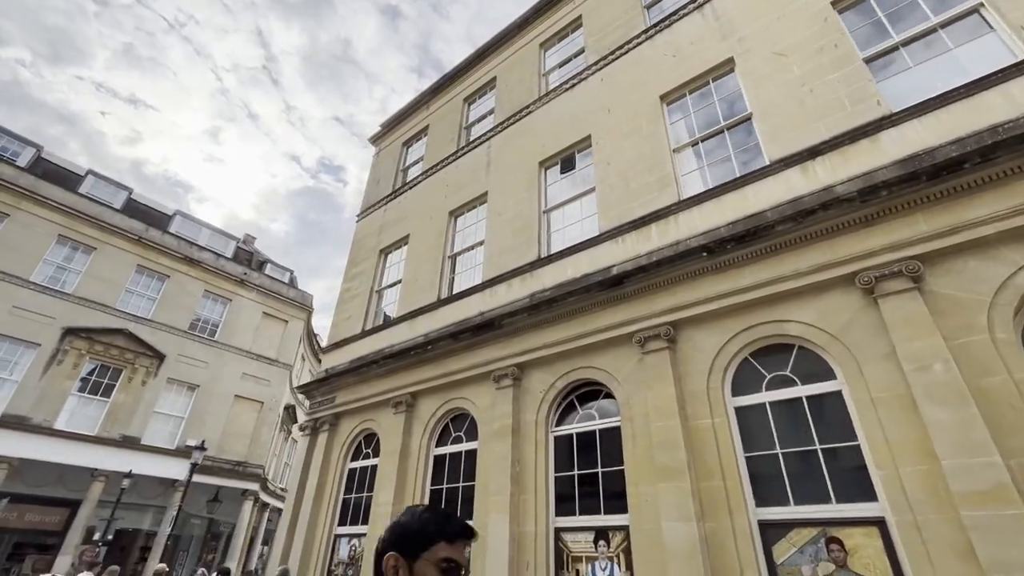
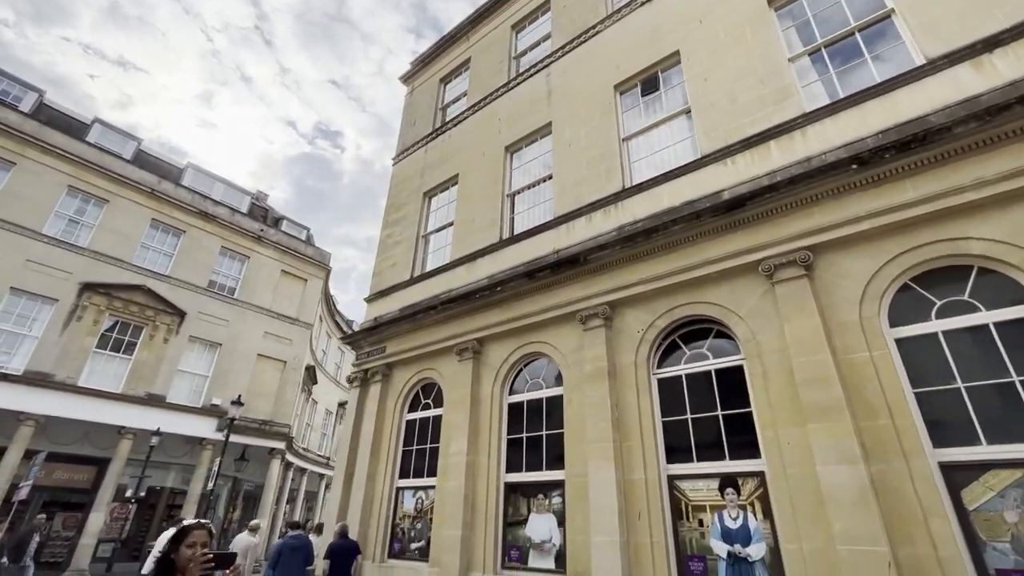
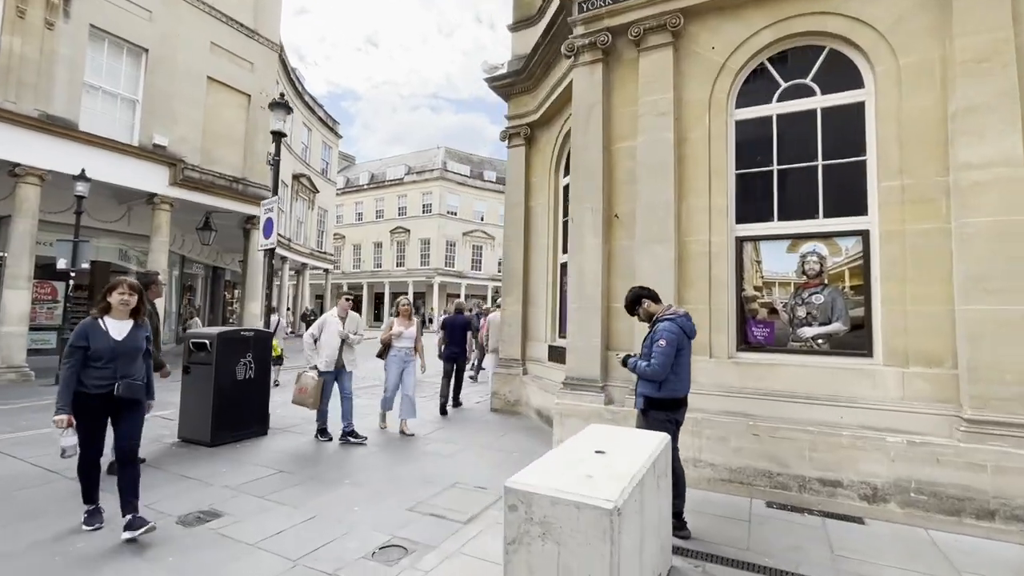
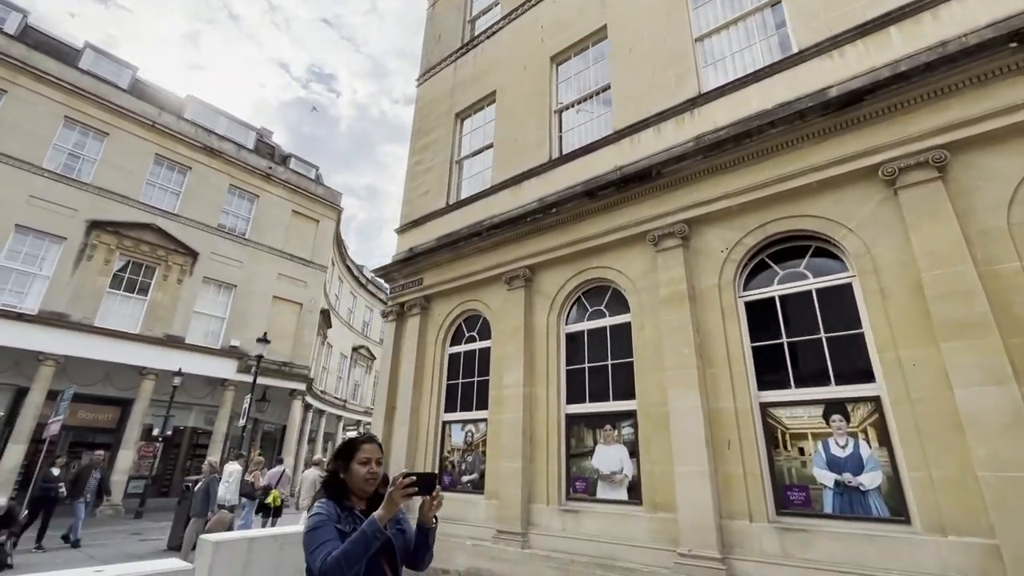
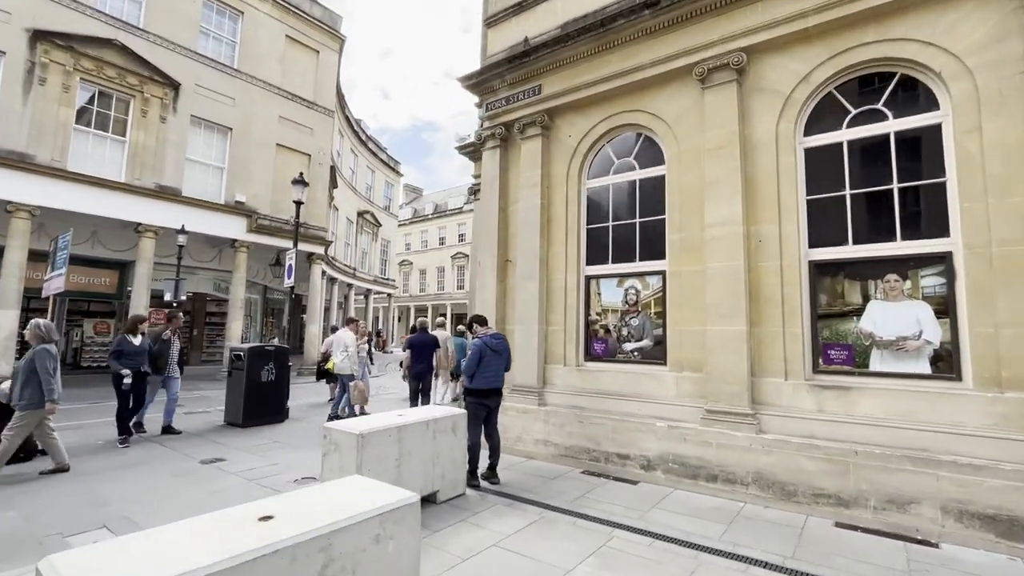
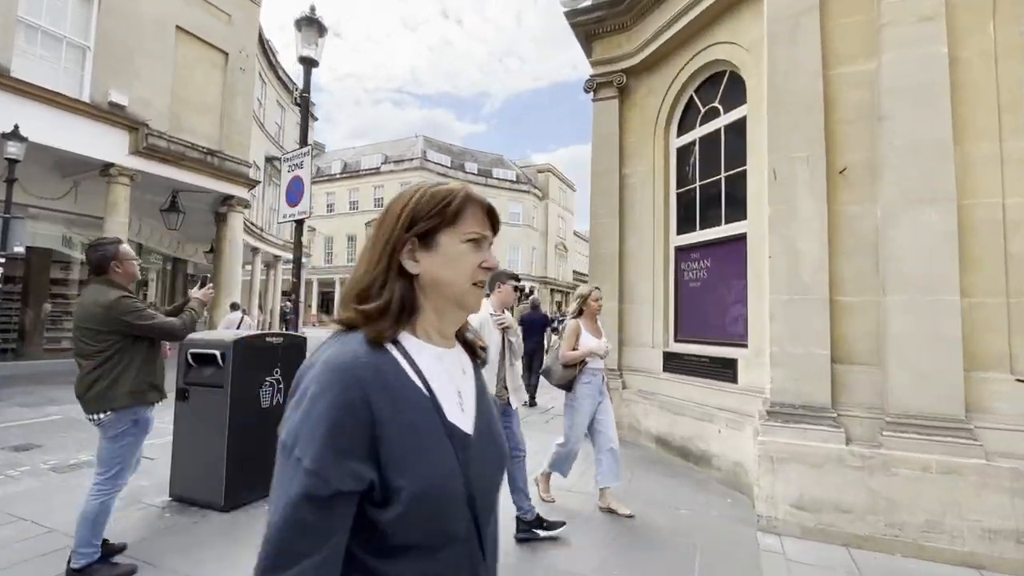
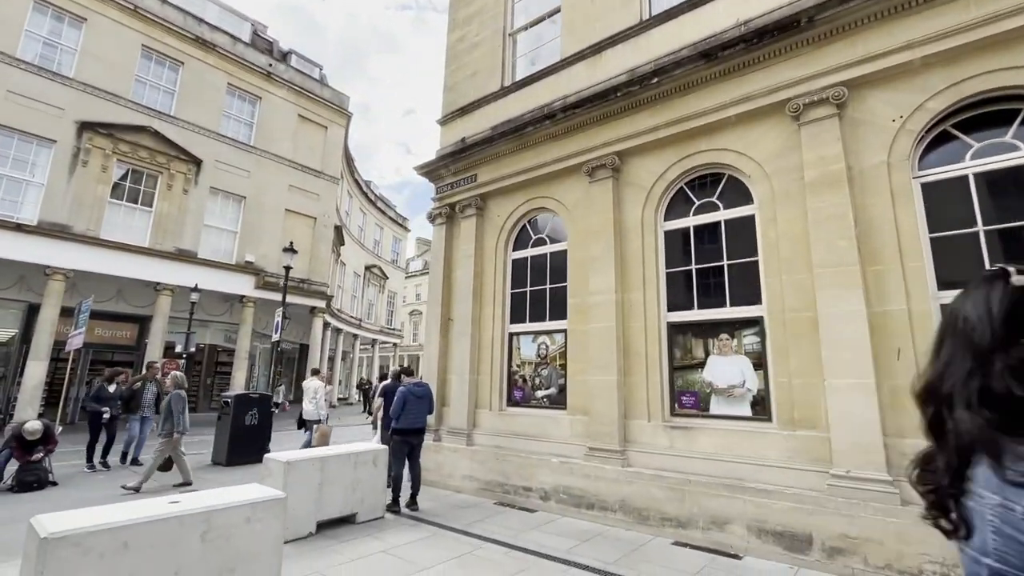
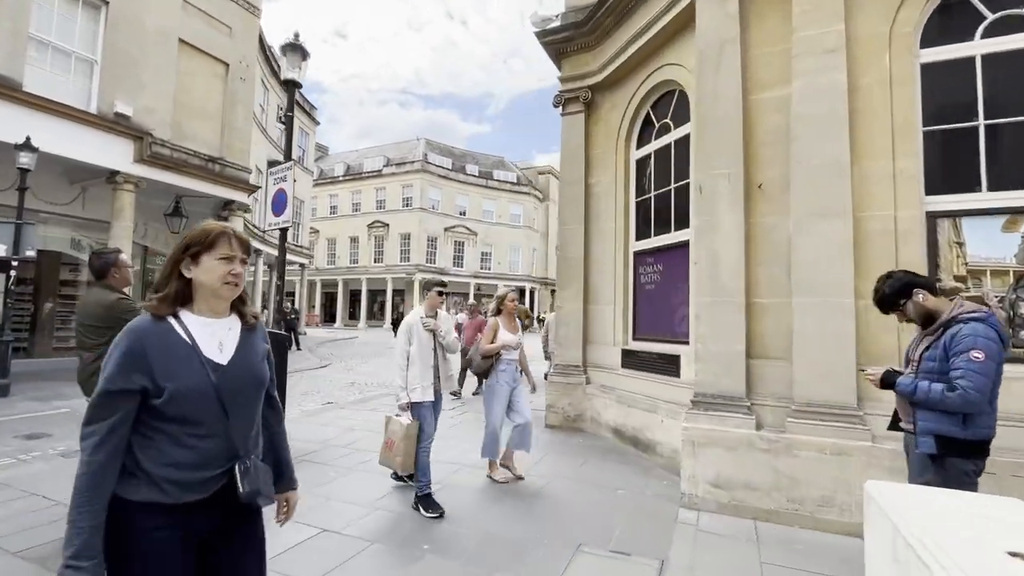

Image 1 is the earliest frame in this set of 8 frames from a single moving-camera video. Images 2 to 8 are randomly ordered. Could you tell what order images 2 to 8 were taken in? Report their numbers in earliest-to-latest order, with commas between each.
2, 4, 7, 5, 3, 8, 6
